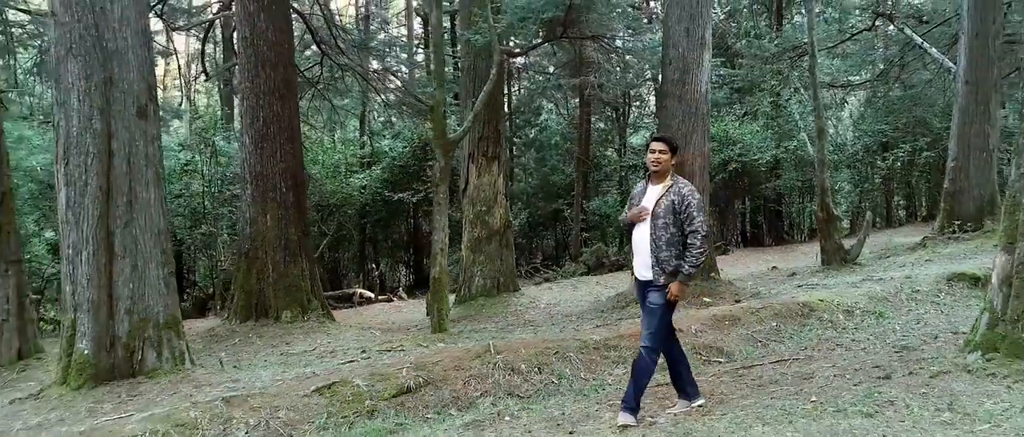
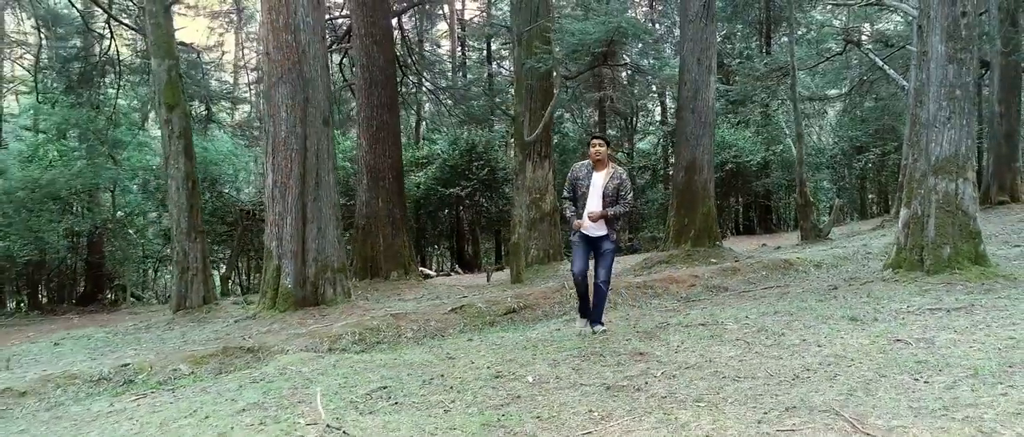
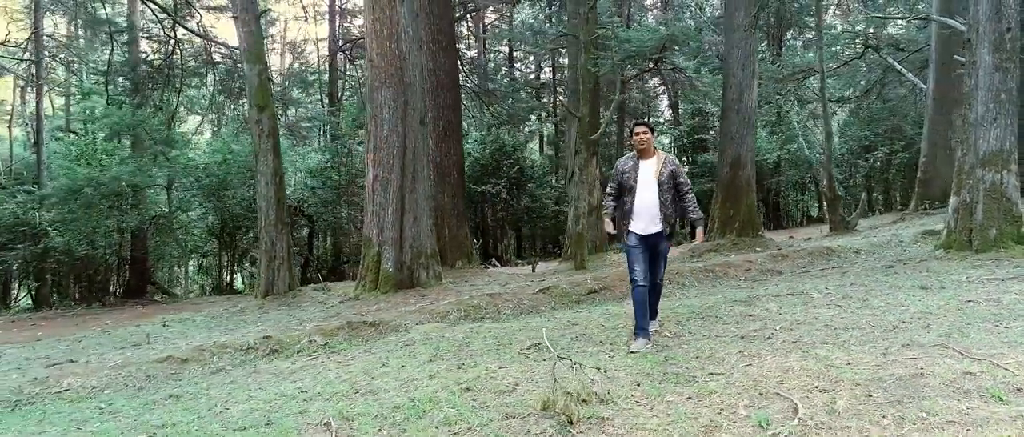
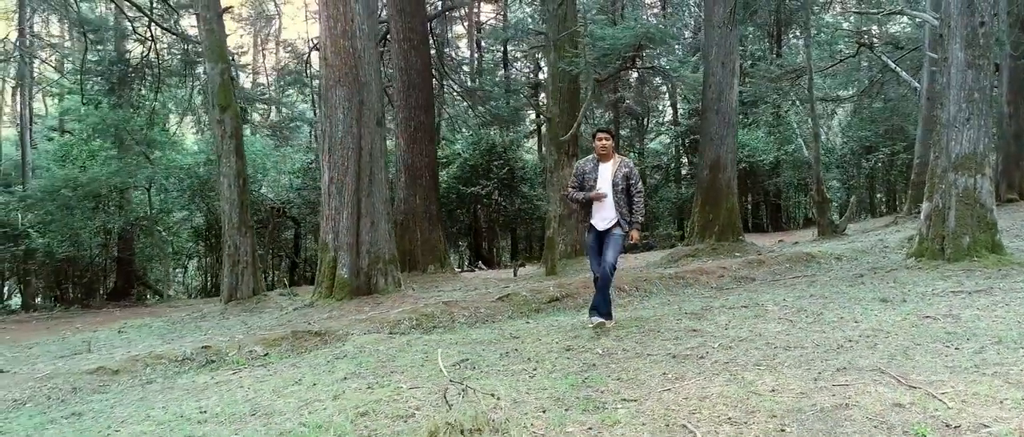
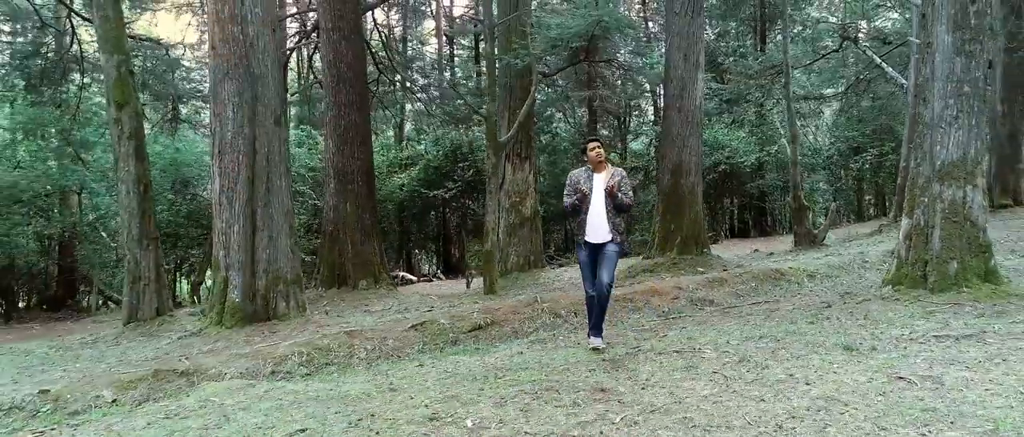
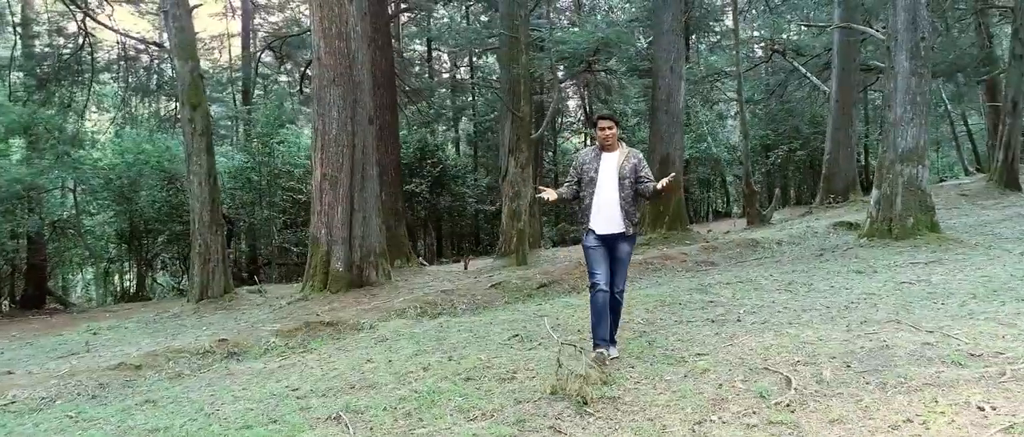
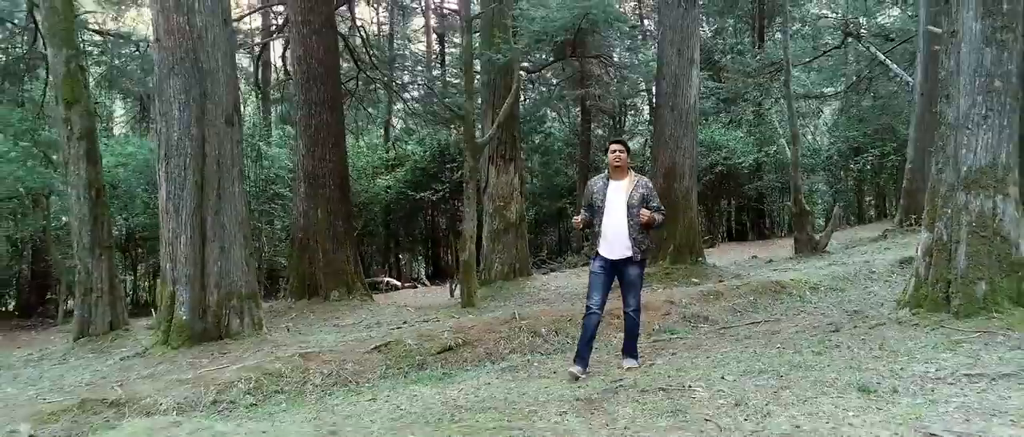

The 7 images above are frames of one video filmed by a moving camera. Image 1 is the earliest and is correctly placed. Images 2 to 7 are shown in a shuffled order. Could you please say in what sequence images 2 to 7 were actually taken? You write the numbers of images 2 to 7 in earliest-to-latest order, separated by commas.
7, 5, 2, 4, 3, 6
